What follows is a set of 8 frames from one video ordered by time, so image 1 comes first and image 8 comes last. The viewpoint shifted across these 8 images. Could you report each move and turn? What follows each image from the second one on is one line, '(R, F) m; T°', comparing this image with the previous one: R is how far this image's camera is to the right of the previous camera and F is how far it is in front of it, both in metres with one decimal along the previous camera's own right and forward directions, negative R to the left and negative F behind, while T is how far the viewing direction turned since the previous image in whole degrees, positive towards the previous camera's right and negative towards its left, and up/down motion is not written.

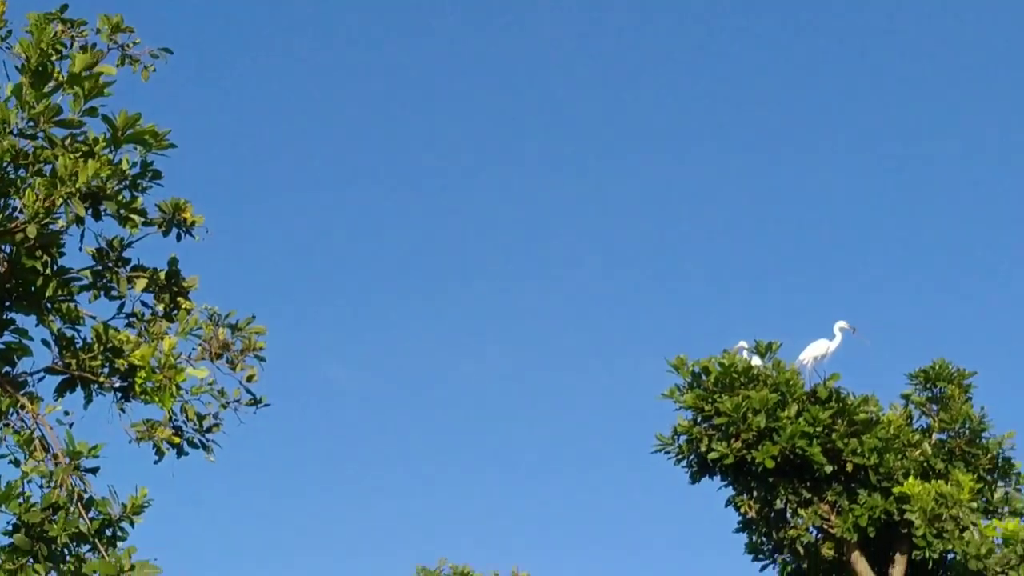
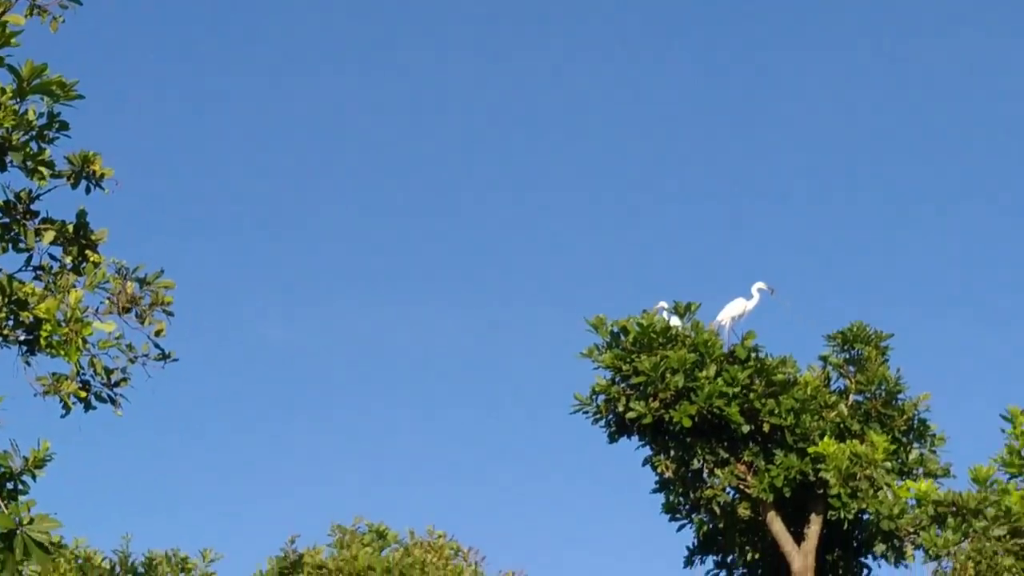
(+1.2, -0.2) m; -1°
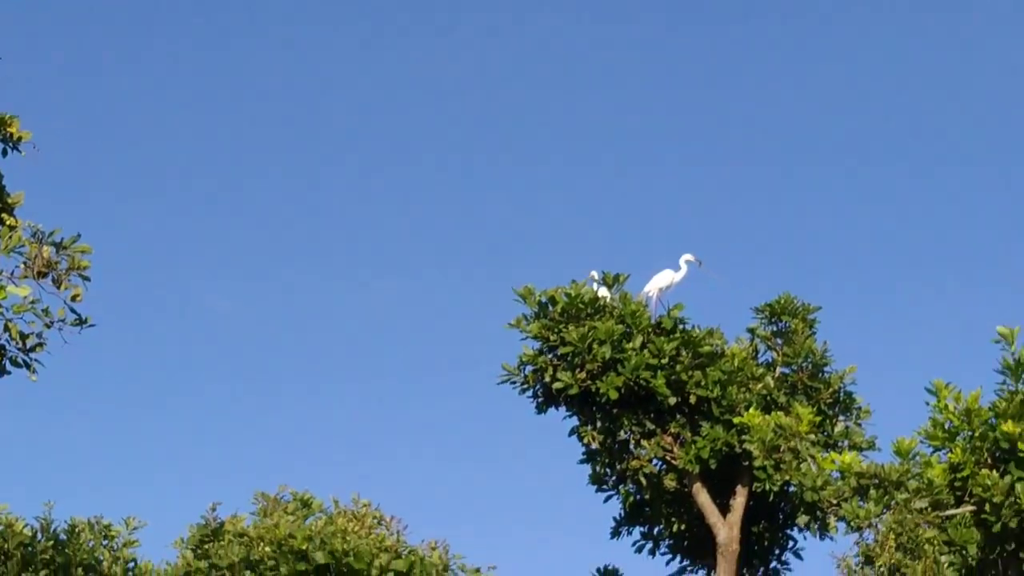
(+0.3, 0.0) m; +1°
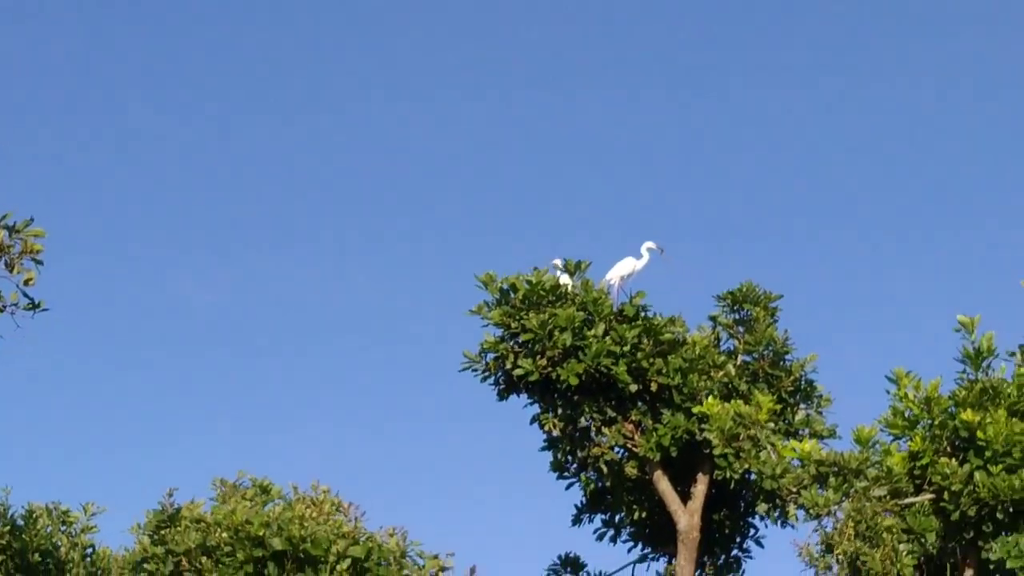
(+0.2, 0.0) m; +1°
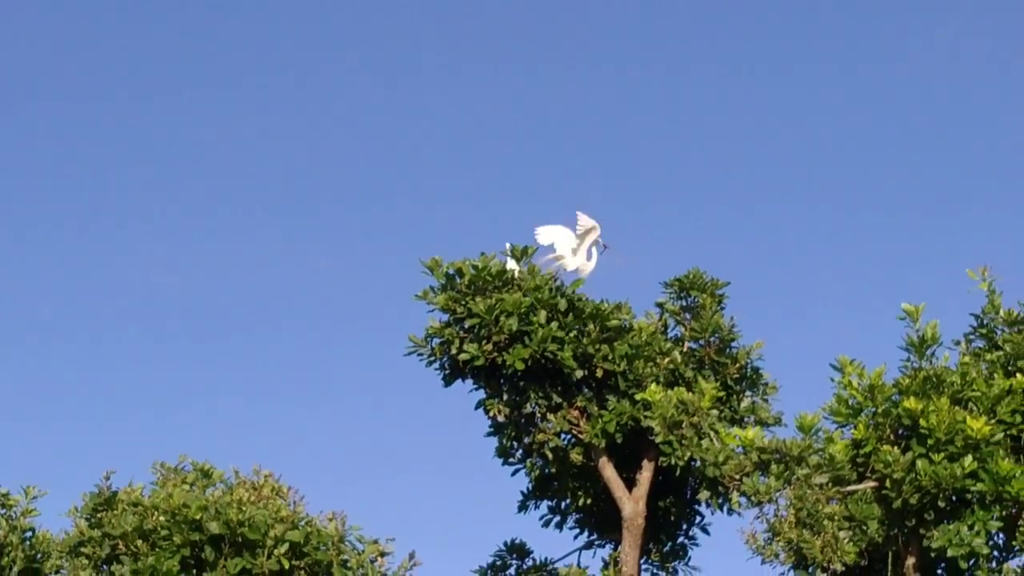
(+0.4, 0.0) m; 0°
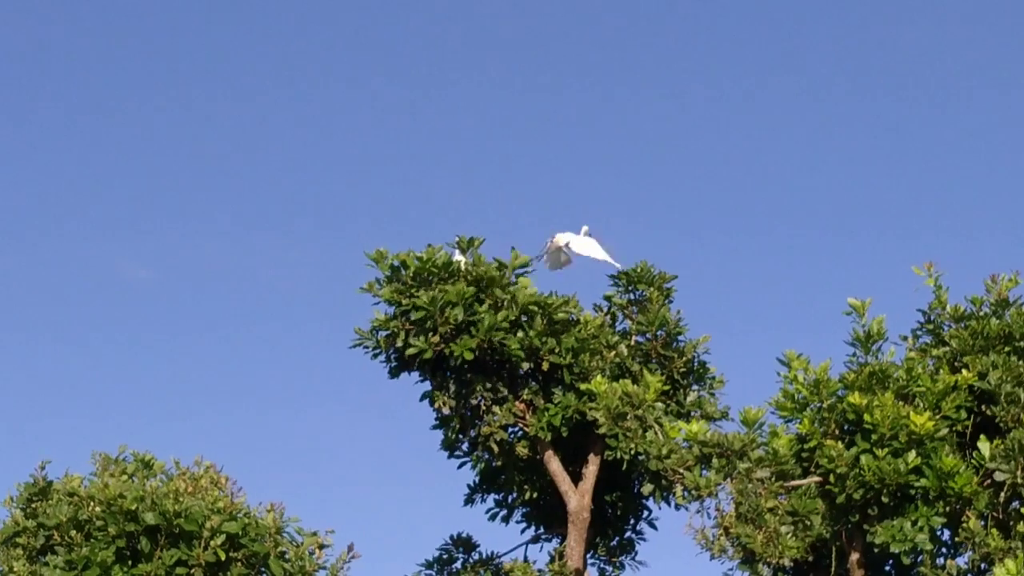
(+0.5, +0.1) m; 0°
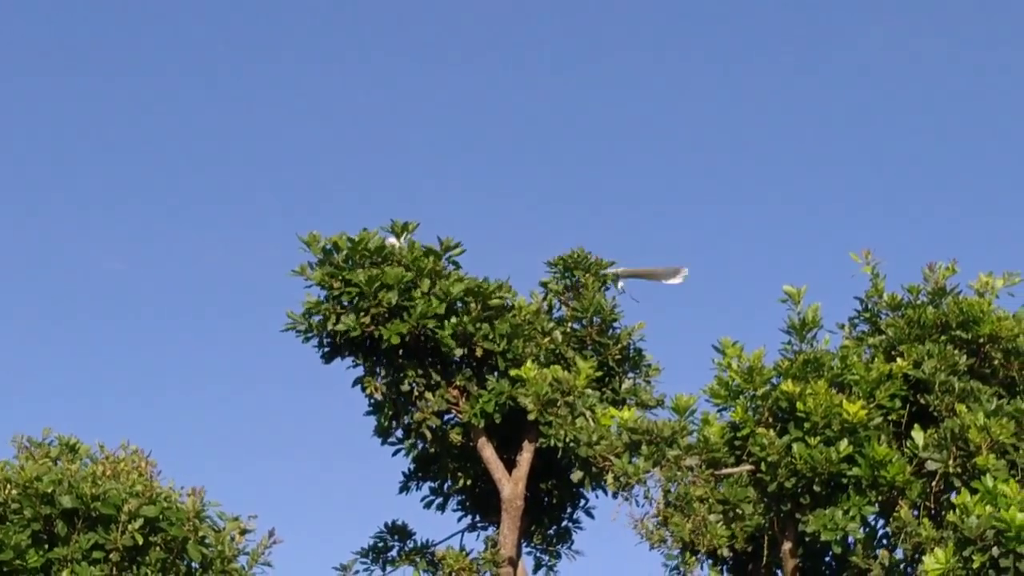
(+0.8, +0.2) m; 0°
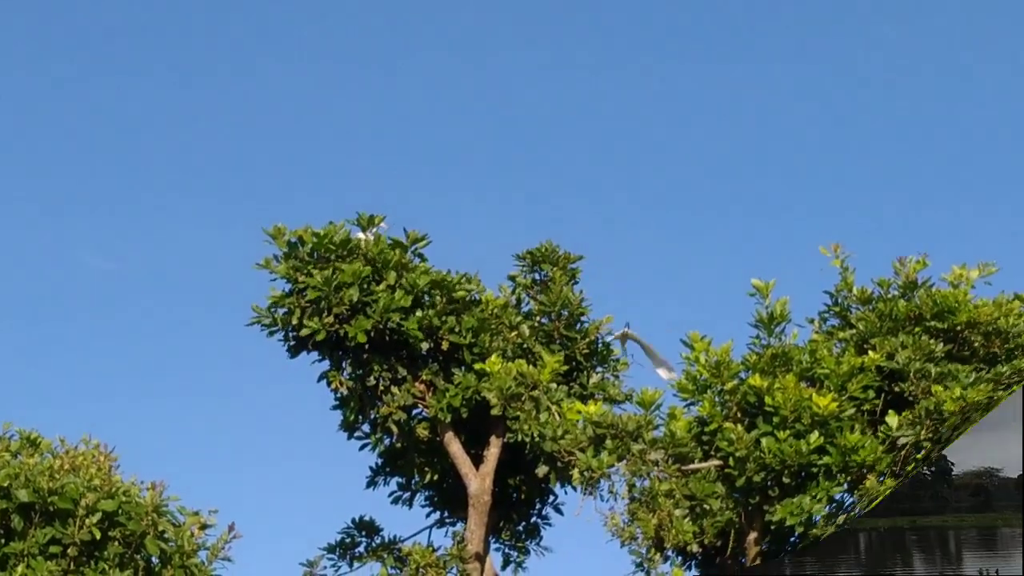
(+1.4, +0.3) m; -3°
